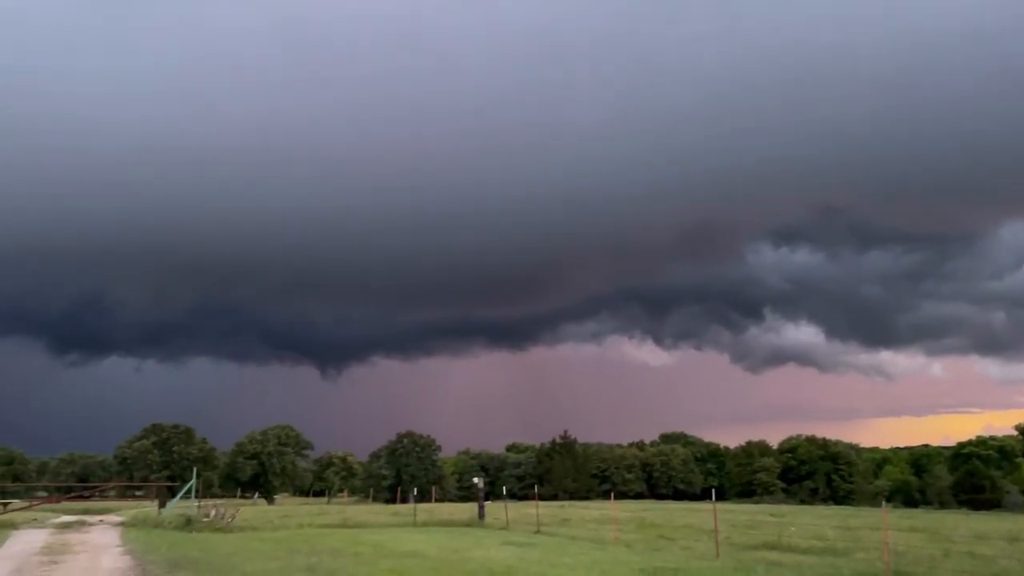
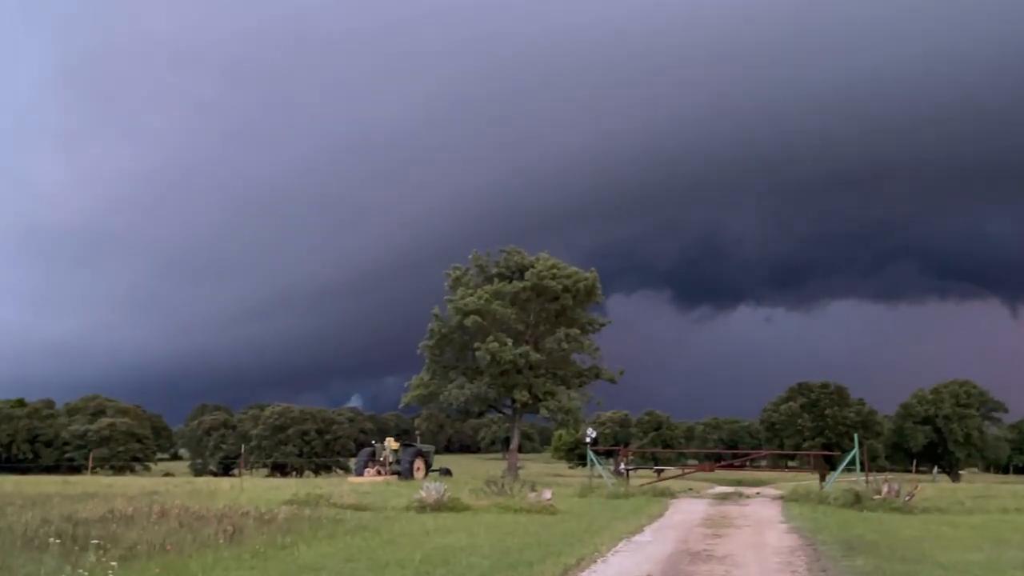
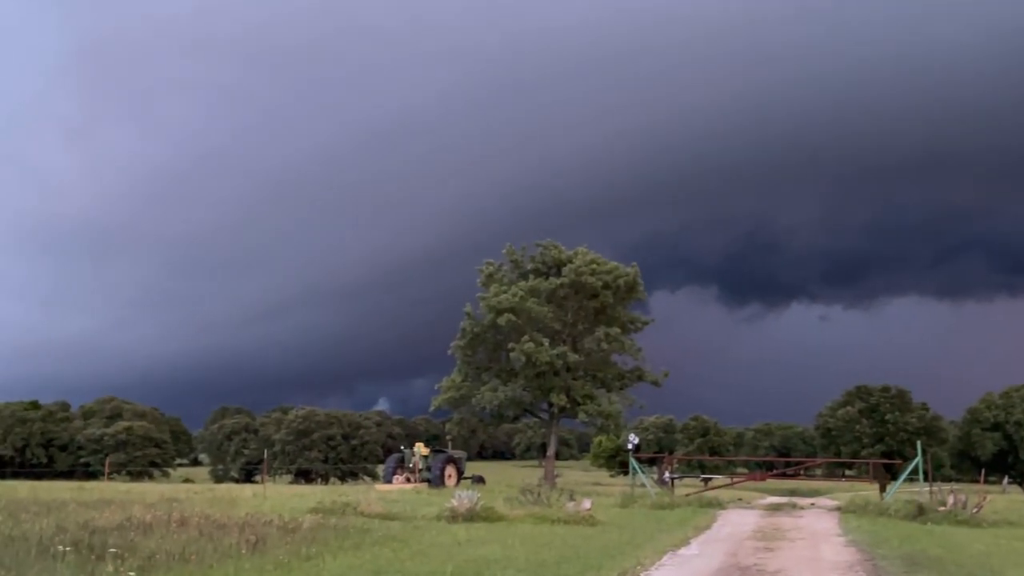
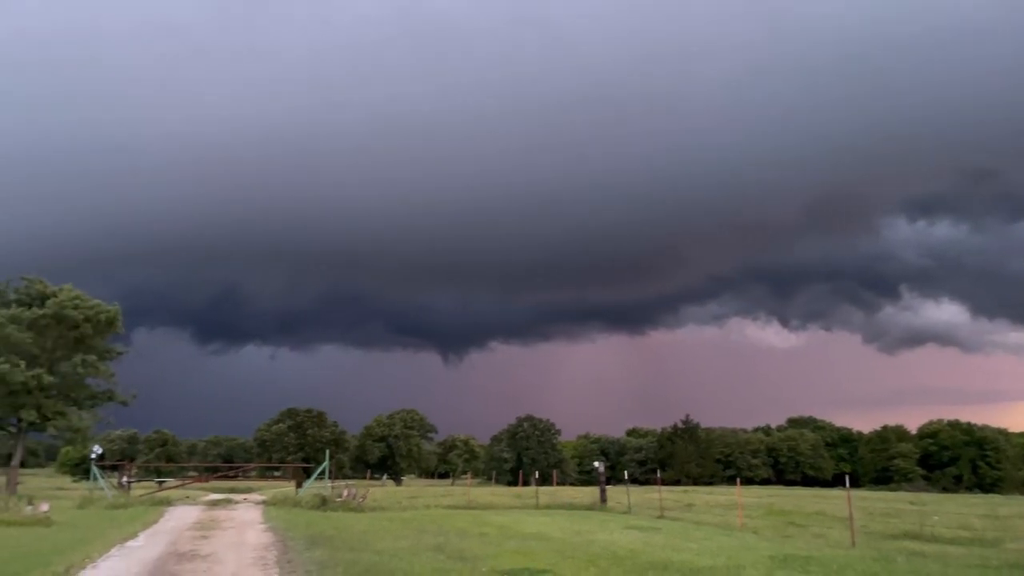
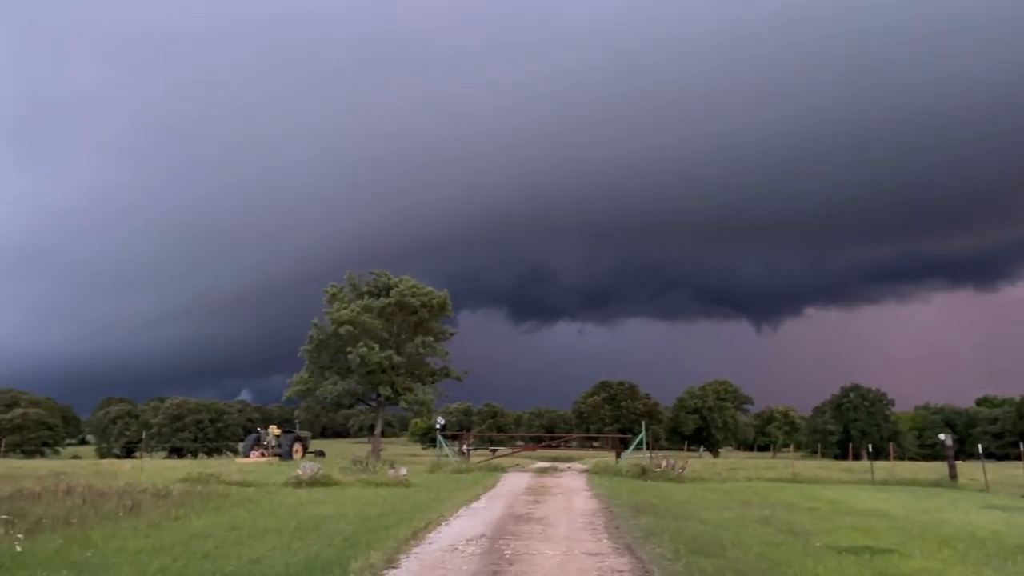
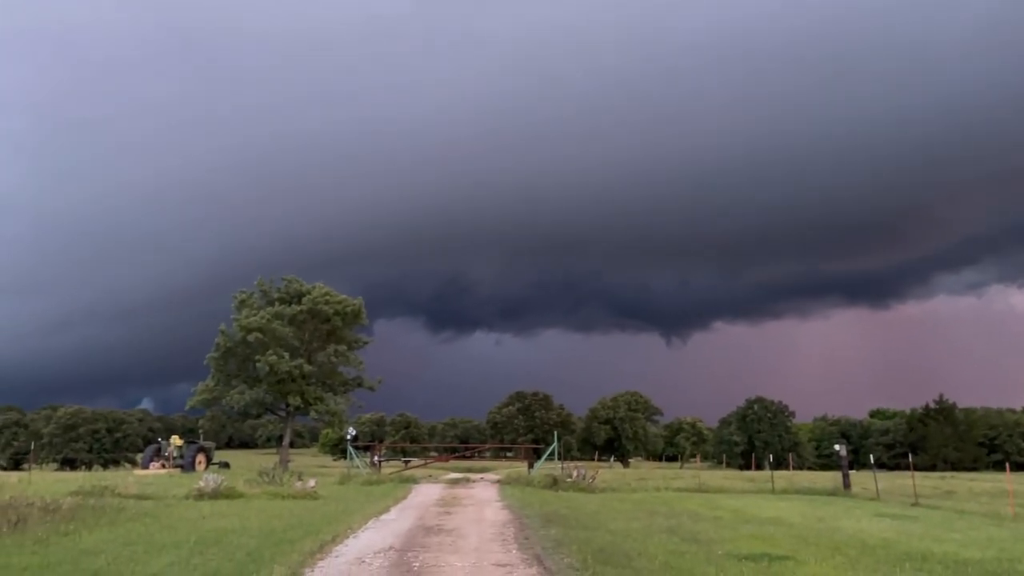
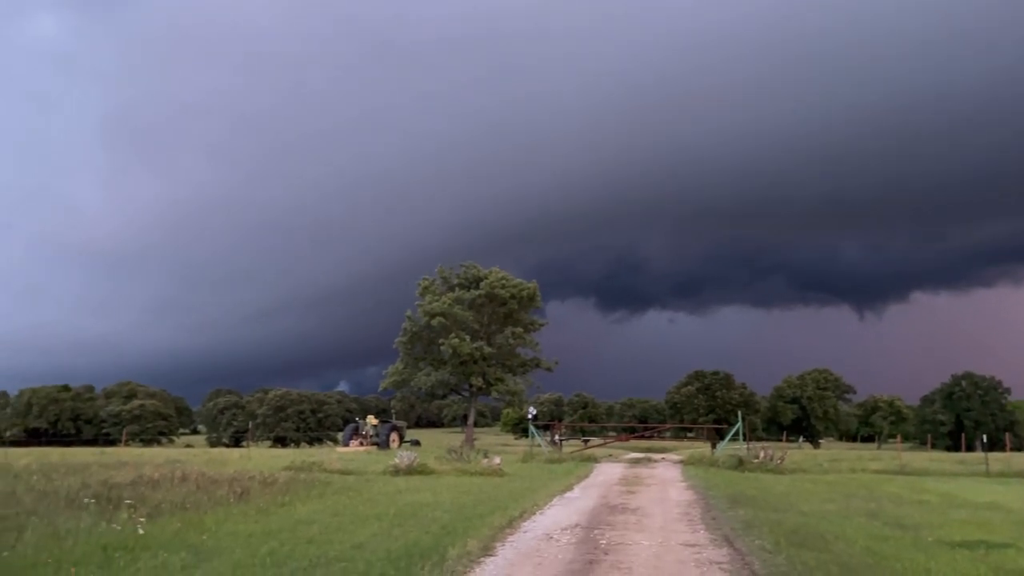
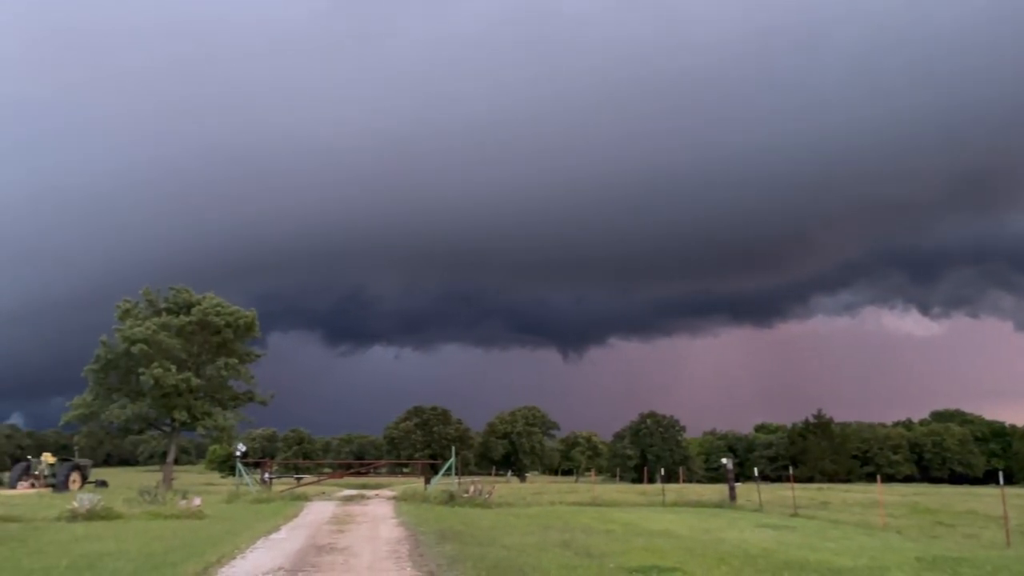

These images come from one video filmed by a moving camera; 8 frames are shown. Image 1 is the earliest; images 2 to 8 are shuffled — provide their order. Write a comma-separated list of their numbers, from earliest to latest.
4, 8, 6, 5, 7, 2, 3
